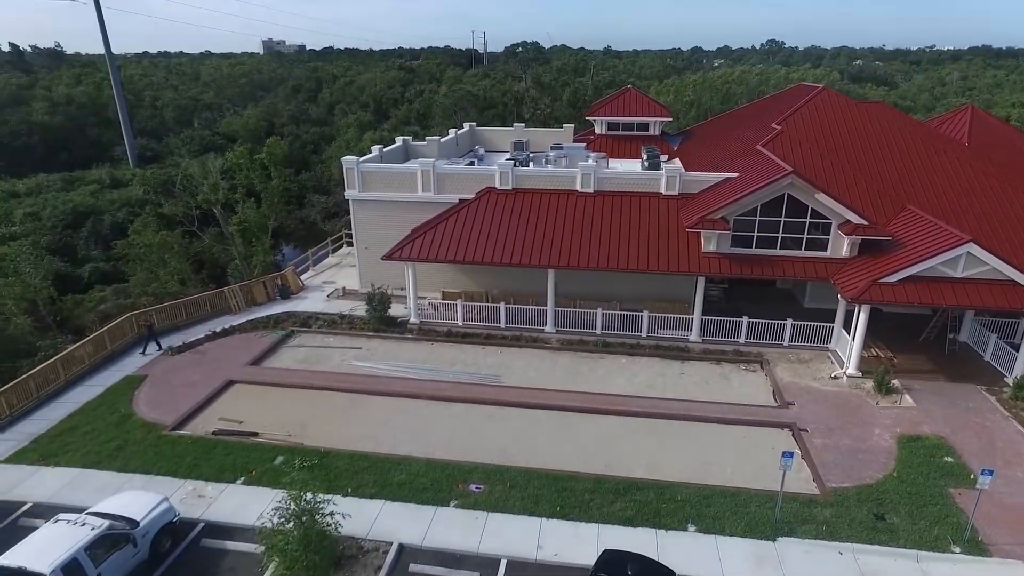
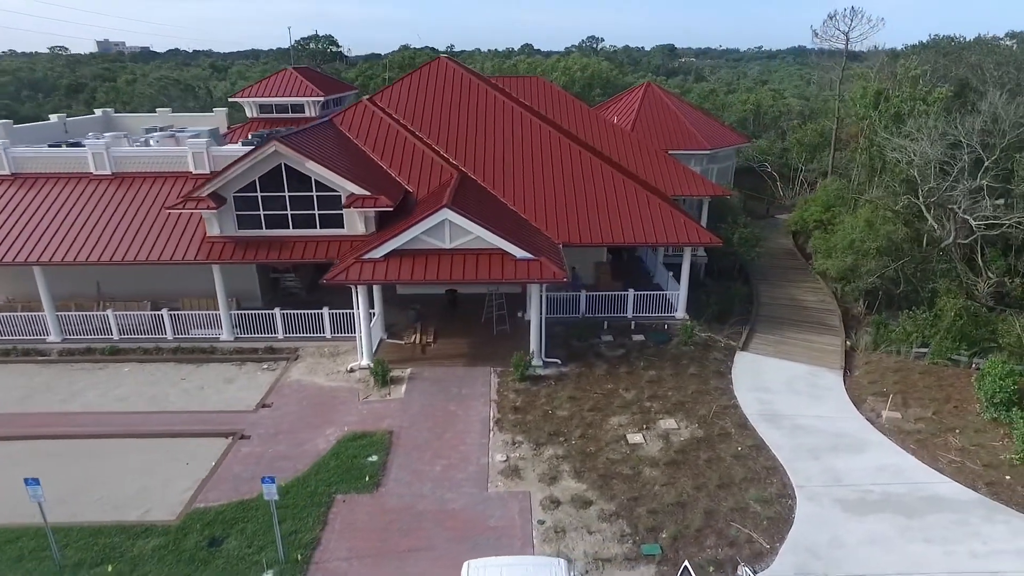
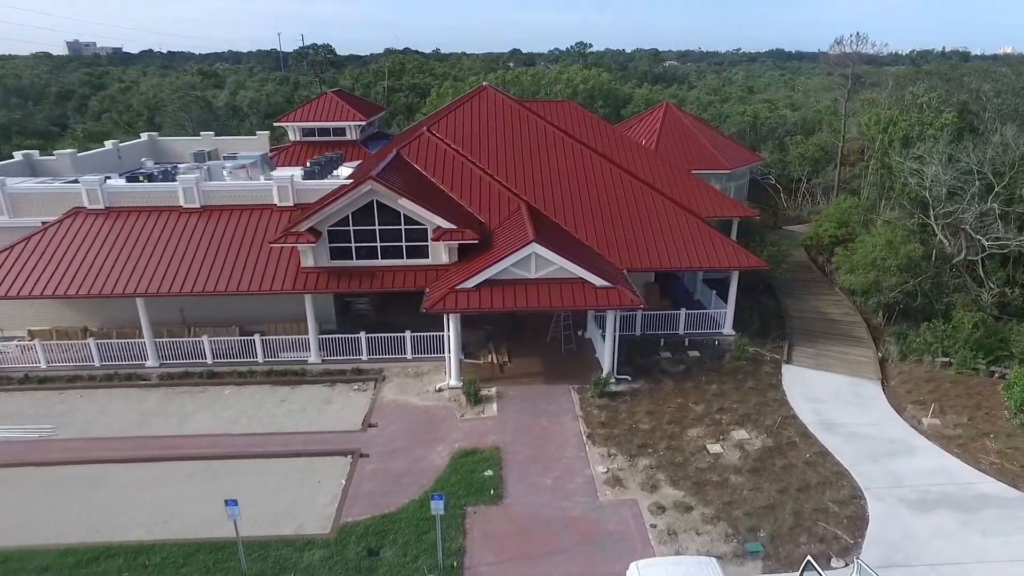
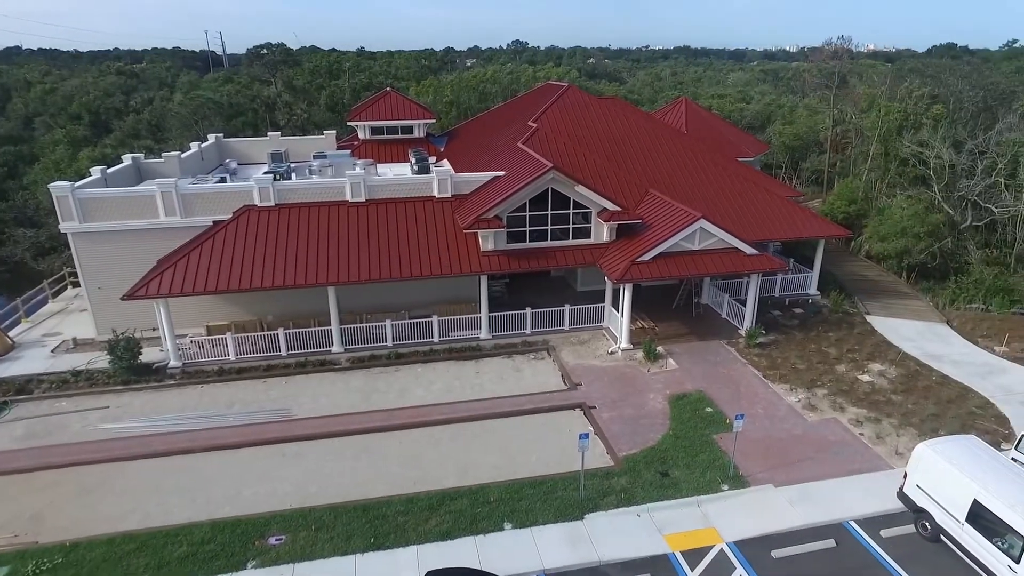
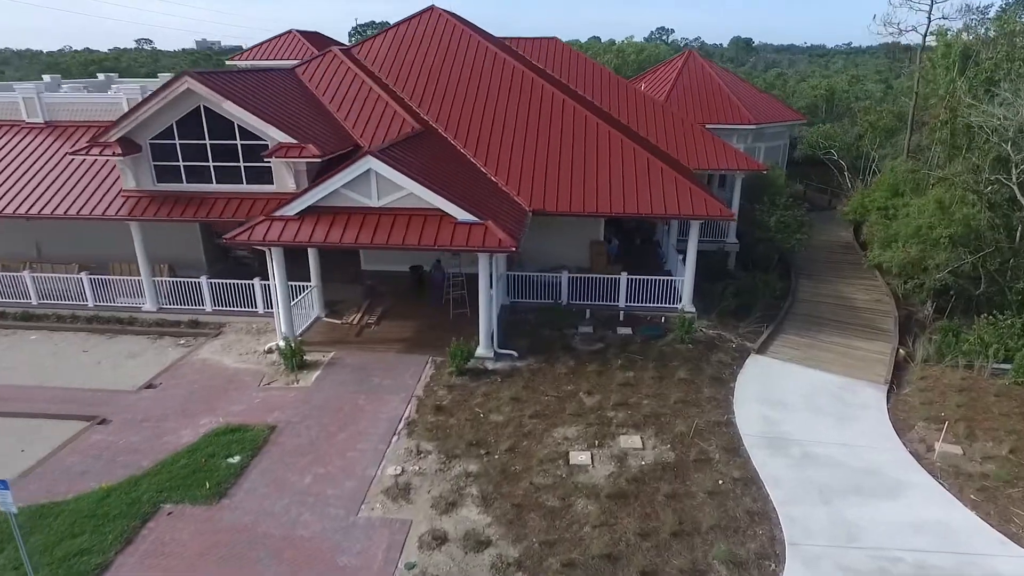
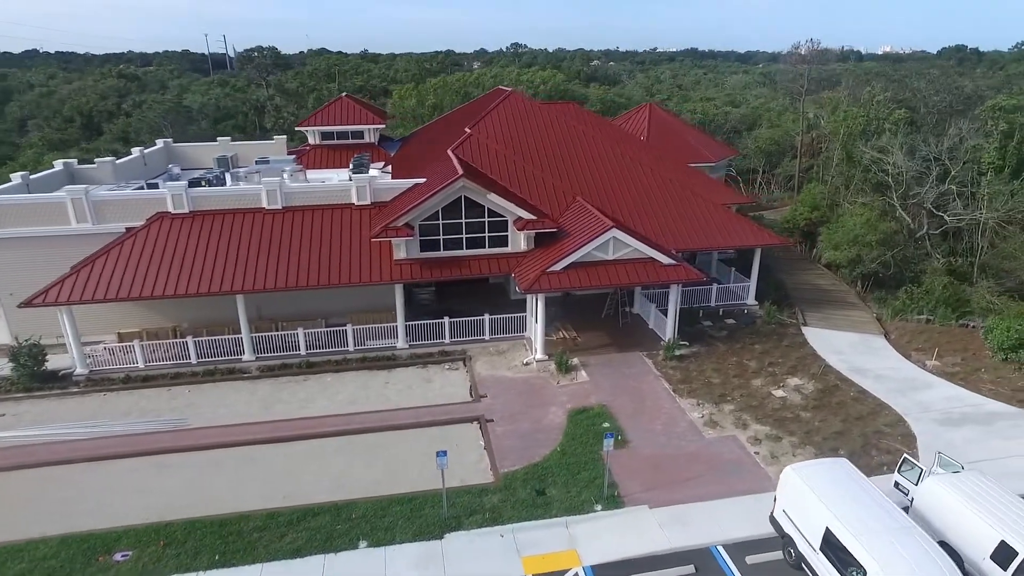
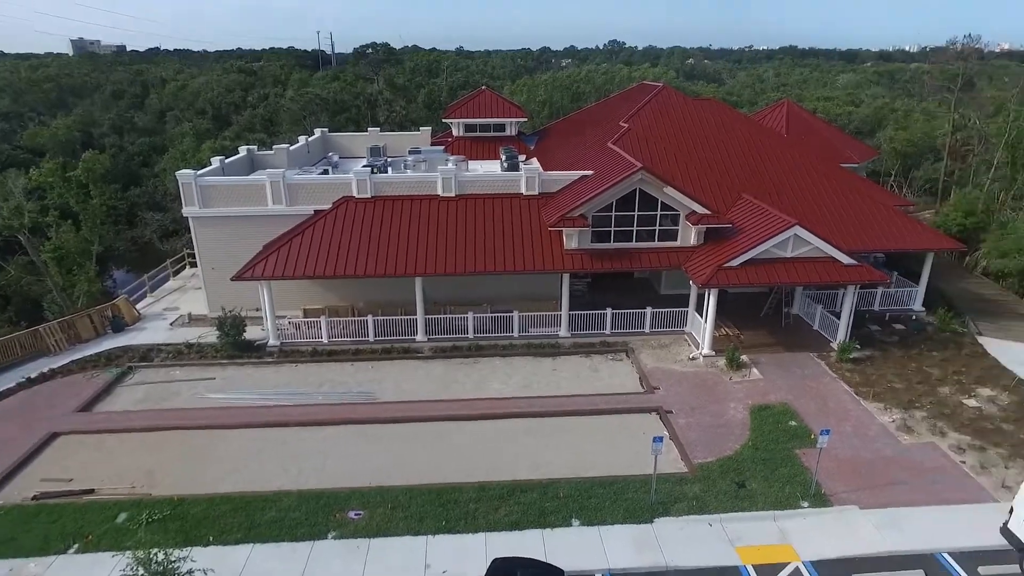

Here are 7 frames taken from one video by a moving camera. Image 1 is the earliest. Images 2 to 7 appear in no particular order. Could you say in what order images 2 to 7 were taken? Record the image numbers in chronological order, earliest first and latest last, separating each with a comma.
7, 4, 6, 3, 2, 5
